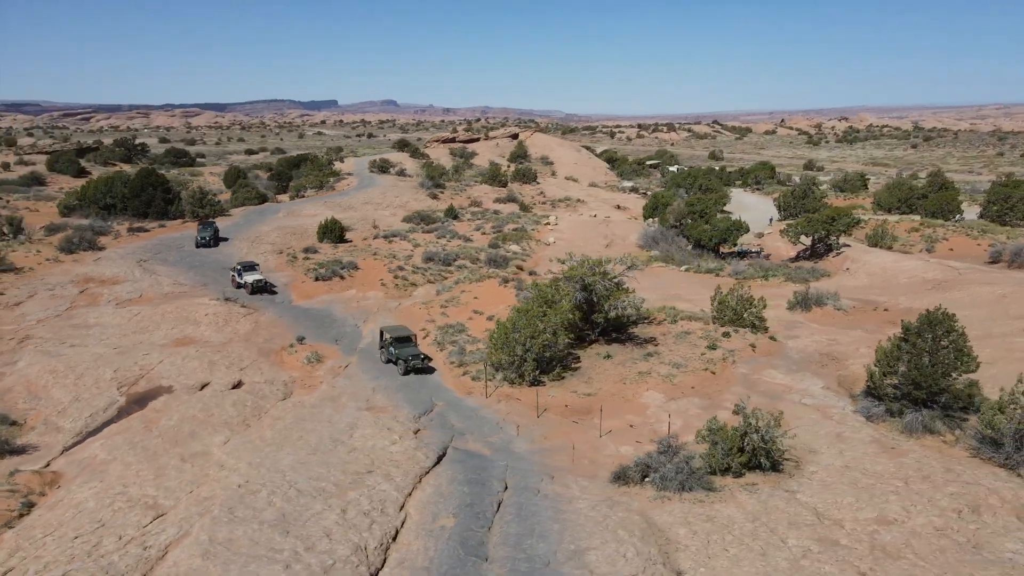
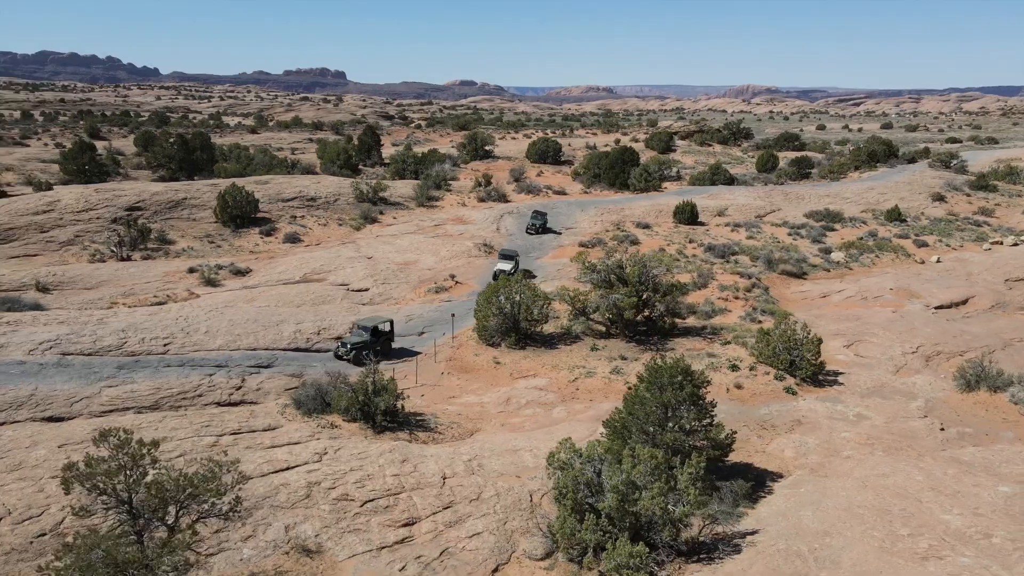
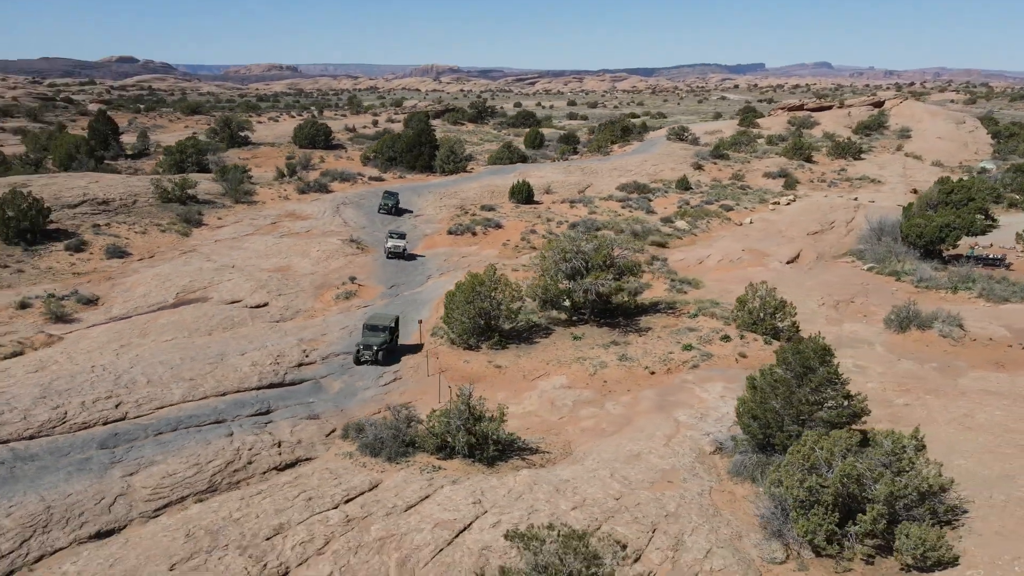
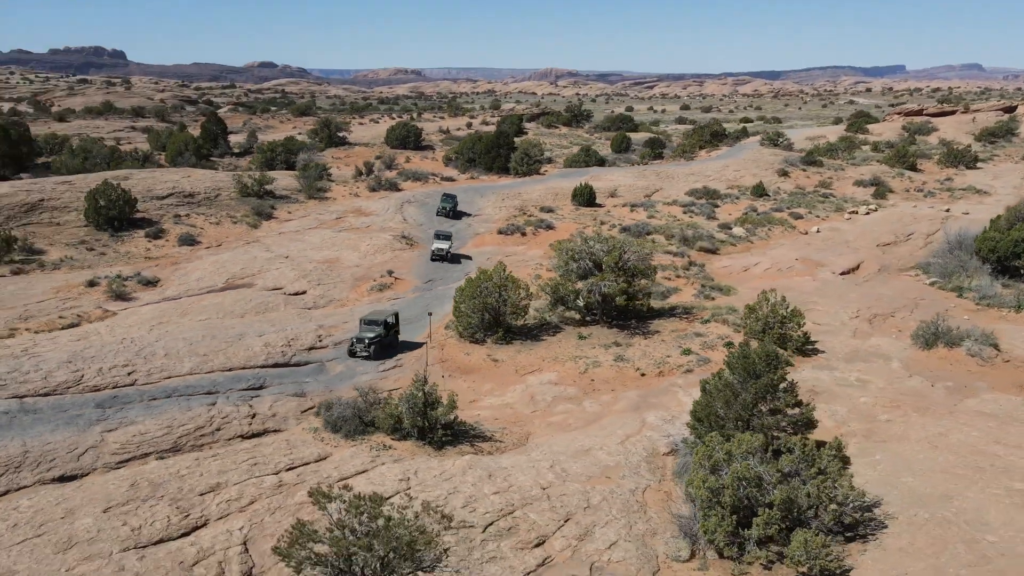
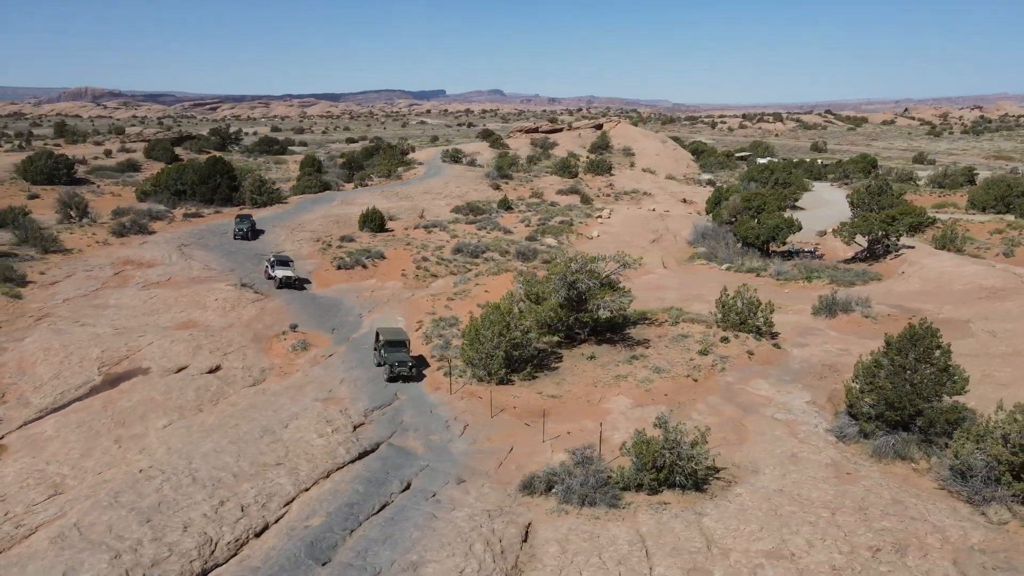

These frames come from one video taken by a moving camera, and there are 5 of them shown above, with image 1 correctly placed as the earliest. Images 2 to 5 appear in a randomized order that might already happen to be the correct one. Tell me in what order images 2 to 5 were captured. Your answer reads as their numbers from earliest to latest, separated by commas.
5, 3, 4, 2
